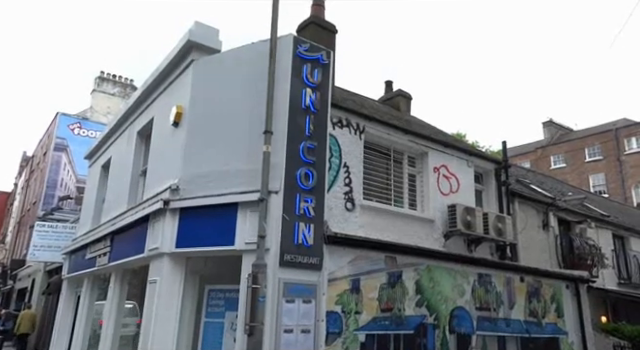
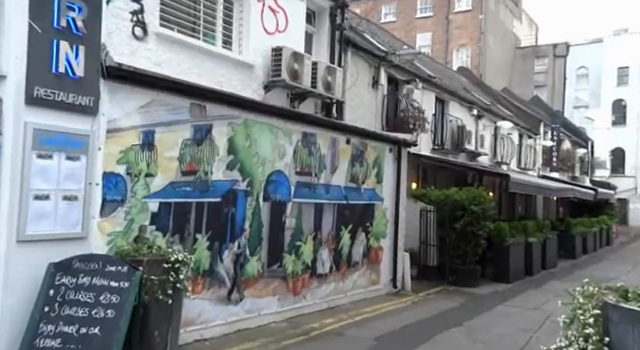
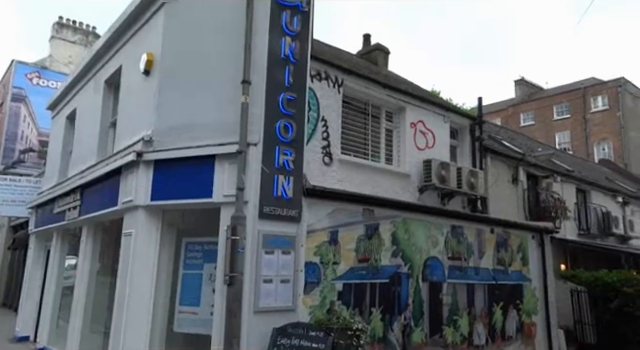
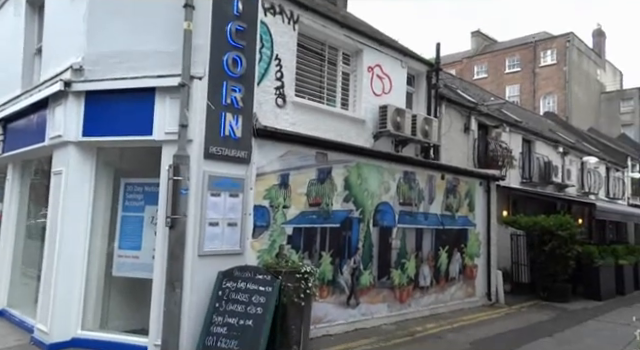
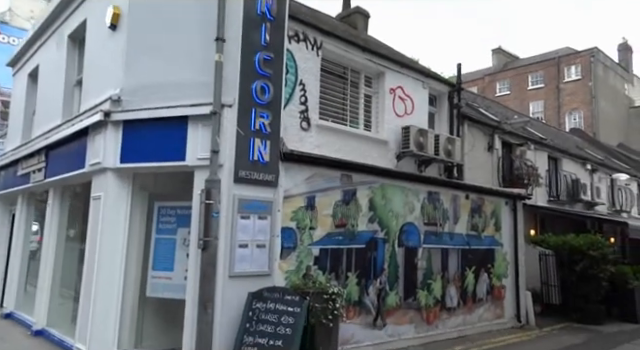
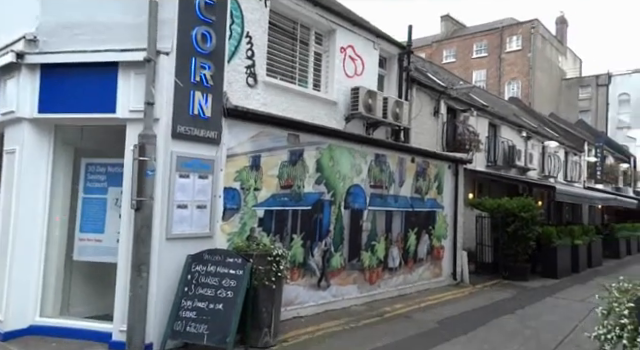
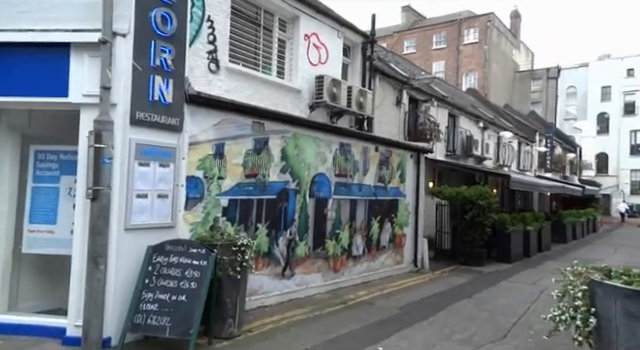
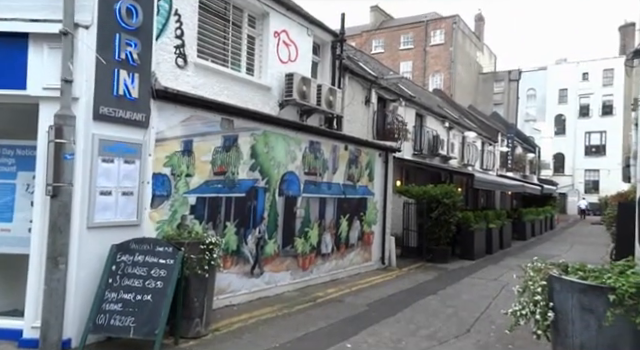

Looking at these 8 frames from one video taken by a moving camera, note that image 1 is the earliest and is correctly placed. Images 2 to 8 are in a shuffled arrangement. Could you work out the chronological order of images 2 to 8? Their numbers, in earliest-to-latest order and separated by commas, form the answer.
3, 5, 4, 6, 7, 8, 2
